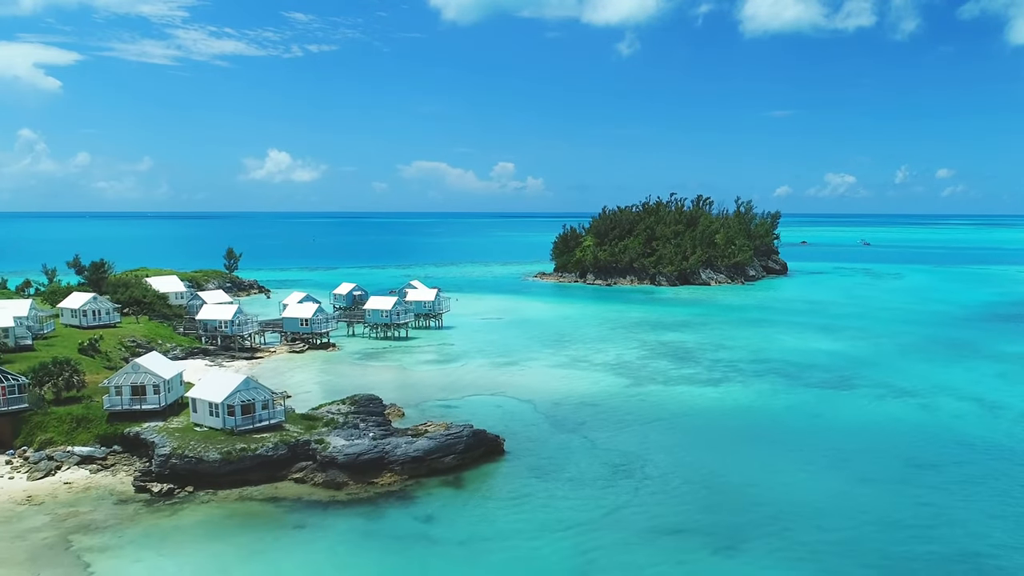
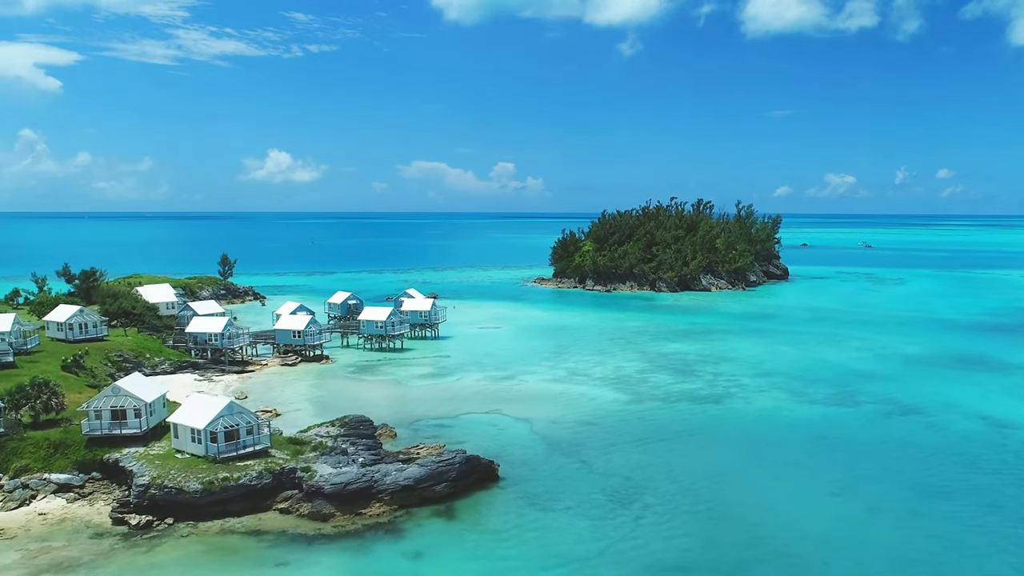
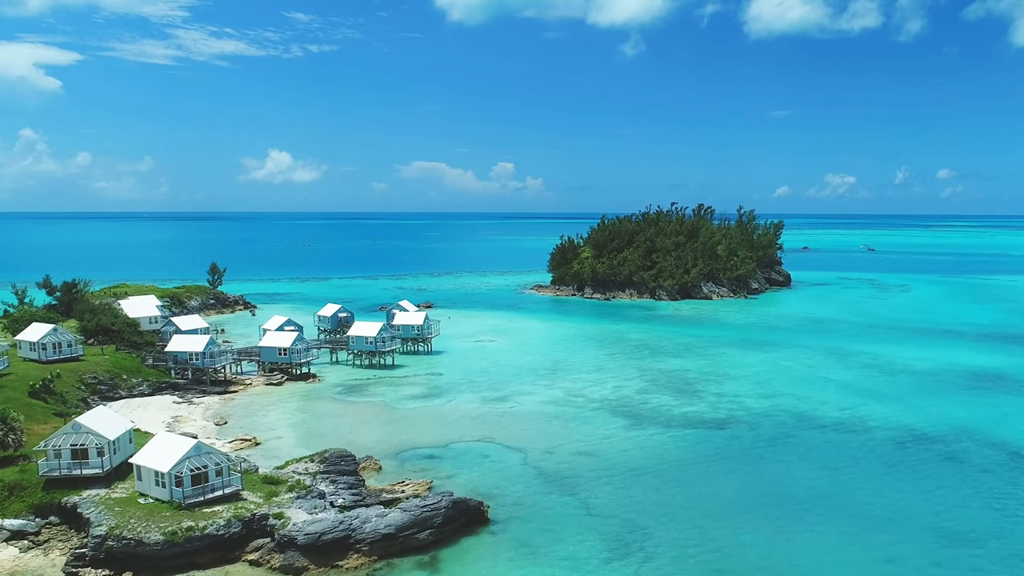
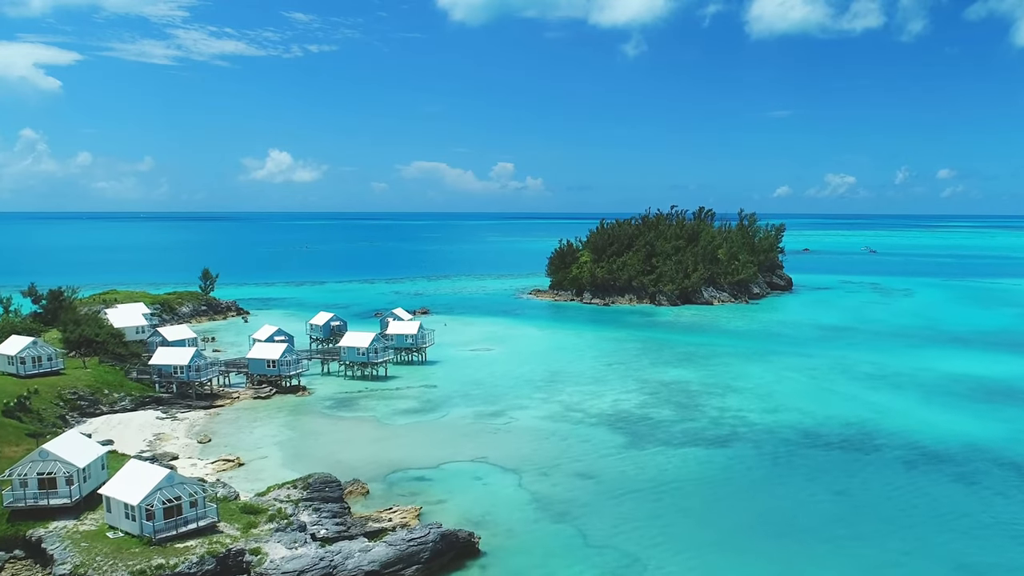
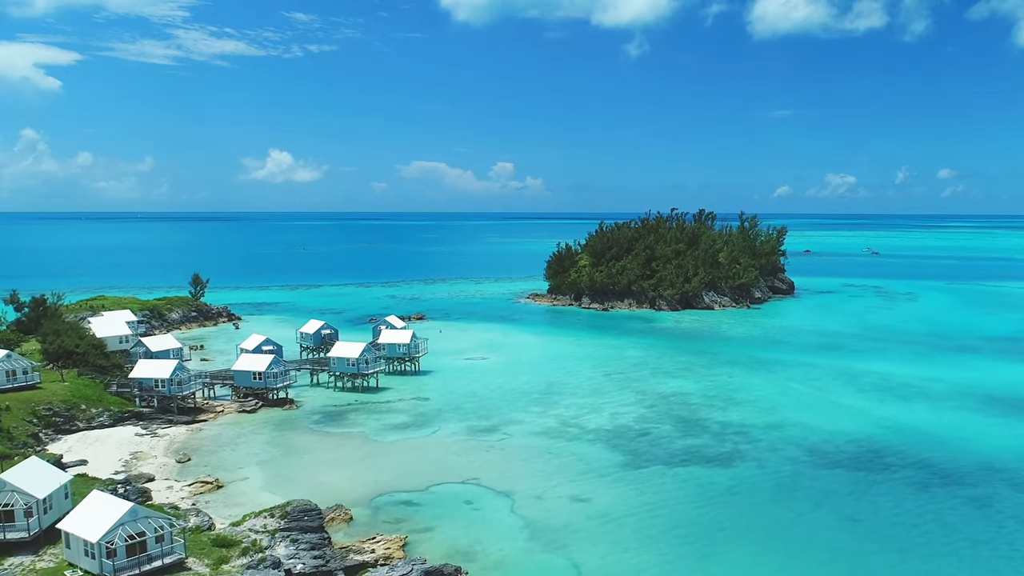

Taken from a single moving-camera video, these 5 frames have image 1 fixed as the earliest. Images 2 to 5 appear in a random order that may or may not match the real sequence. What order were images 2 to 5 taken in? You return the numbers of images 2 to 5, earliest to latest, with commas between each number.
2, 3, 4, 5
